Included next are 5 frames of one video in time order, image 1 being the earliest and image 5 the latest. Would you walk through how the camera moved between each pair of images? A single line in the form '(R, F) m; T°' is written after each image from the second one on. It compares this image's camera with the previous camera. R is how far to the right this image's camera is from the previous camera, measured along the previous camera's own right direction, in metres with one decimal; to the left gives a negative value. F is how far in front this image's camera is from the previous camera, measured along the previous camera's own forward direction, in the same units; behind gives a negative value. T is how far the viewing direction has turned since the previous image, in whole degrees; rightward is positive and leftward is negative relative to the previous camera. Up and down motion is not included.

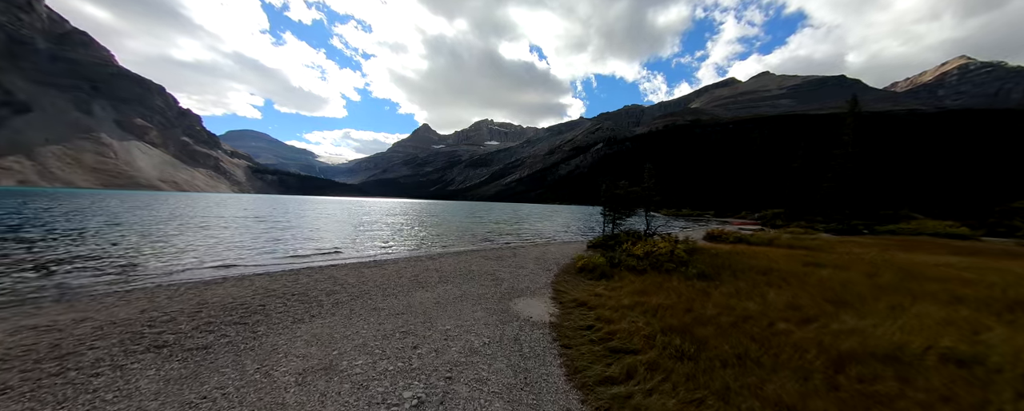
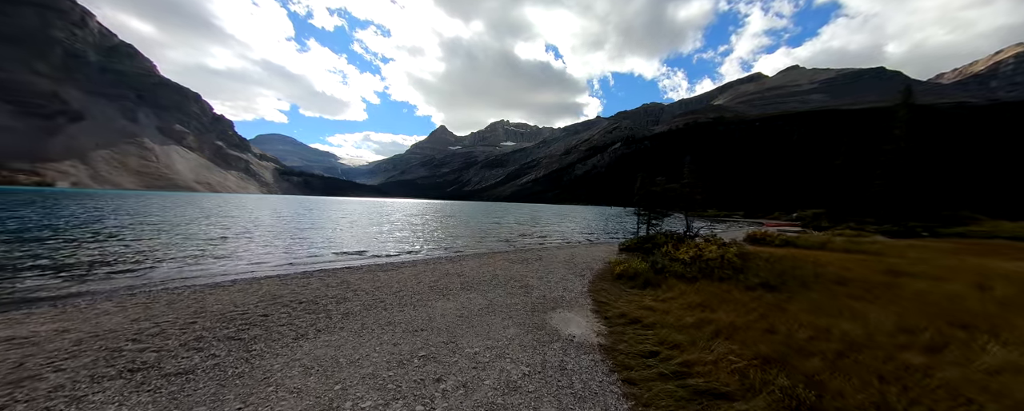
(-0.9, +2.5) m; -3°
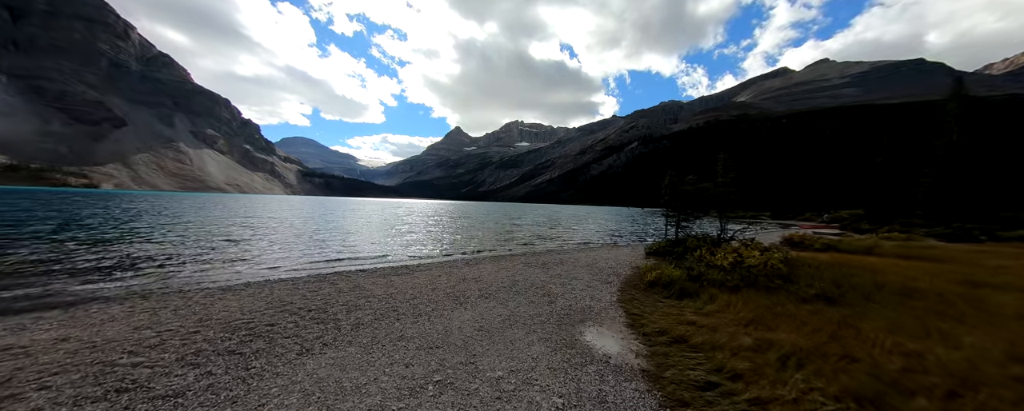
(-0.4, +1.5) m; -3°
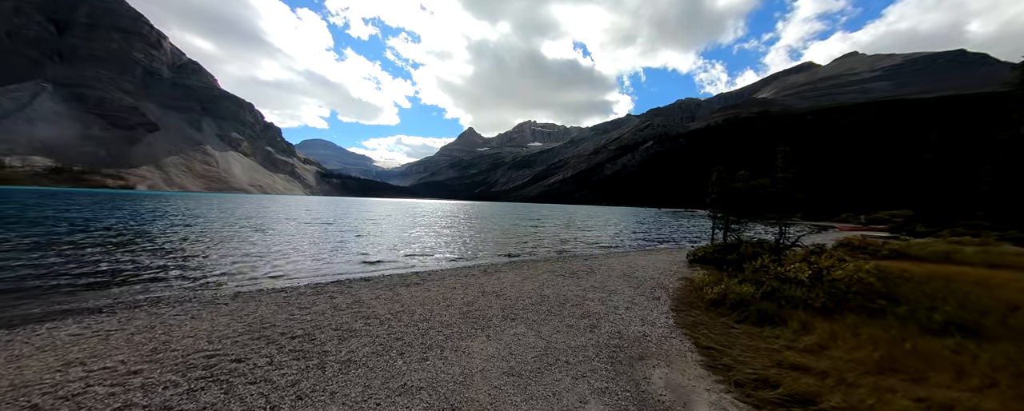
(-0.9, +3.3) m; -2°
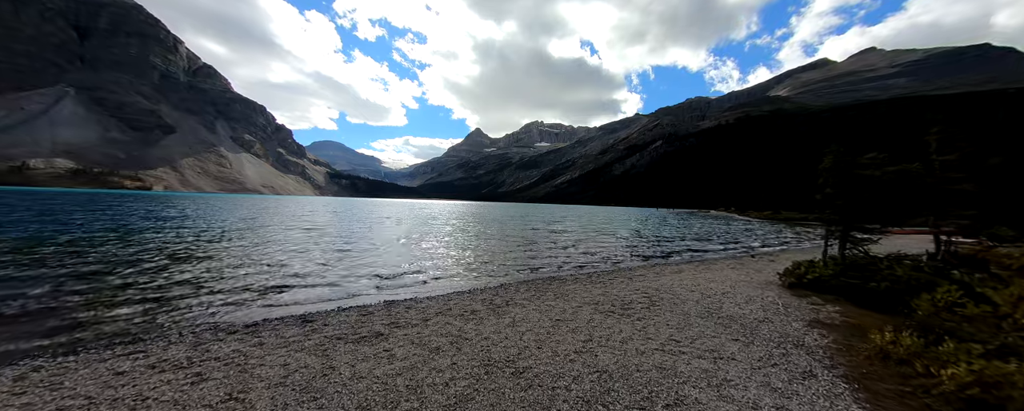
(-0.7, +8.0) m; -1°
